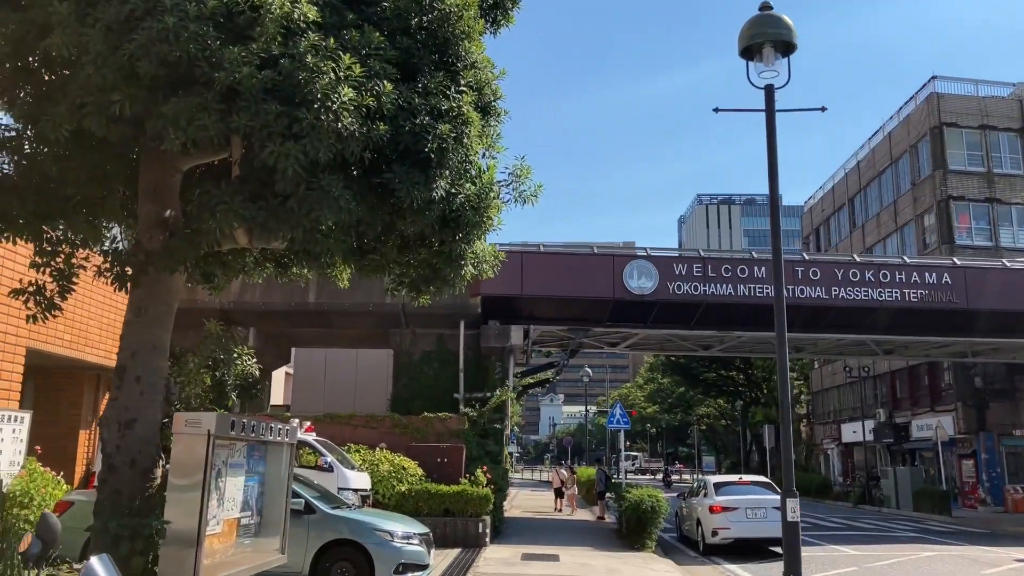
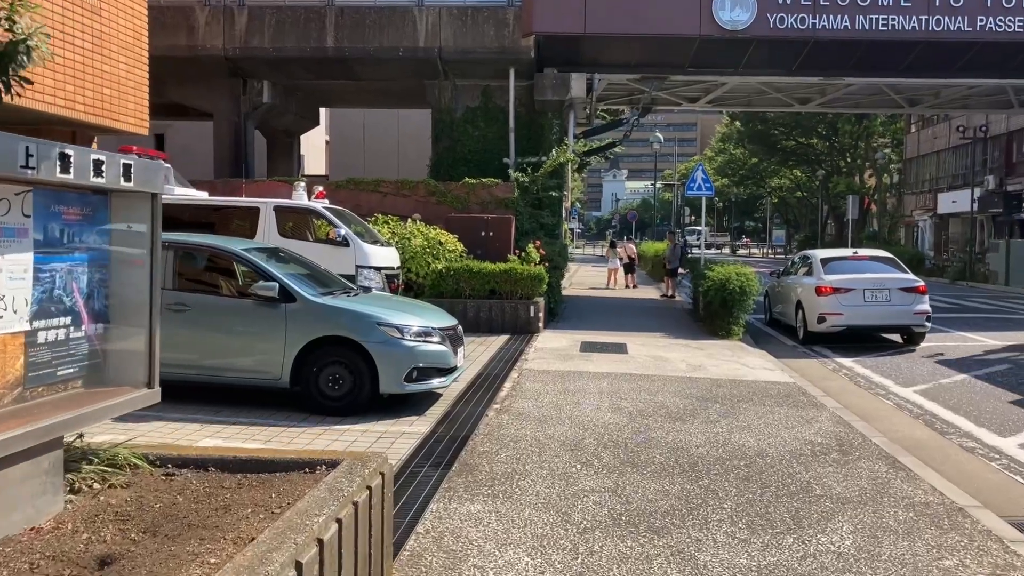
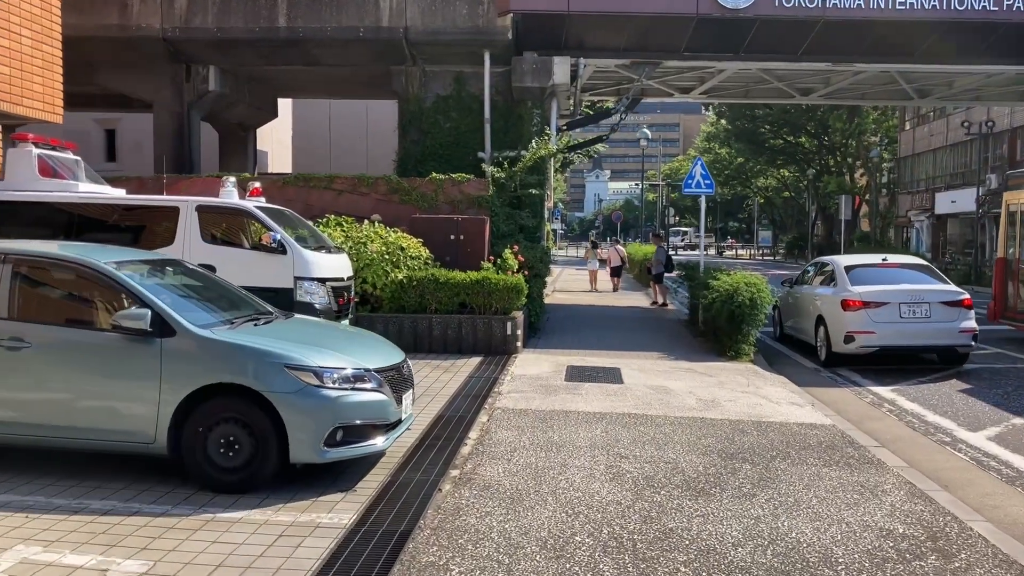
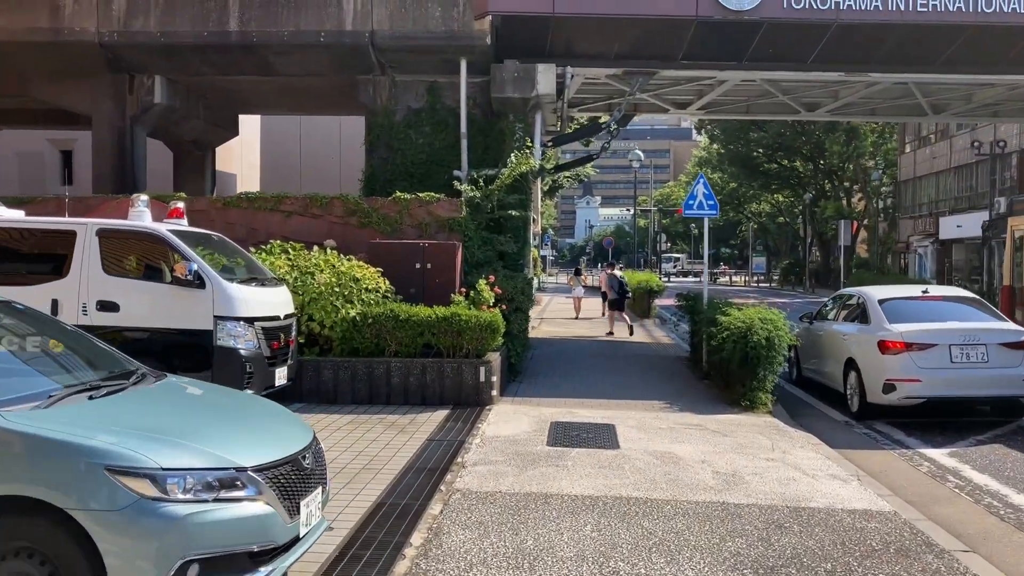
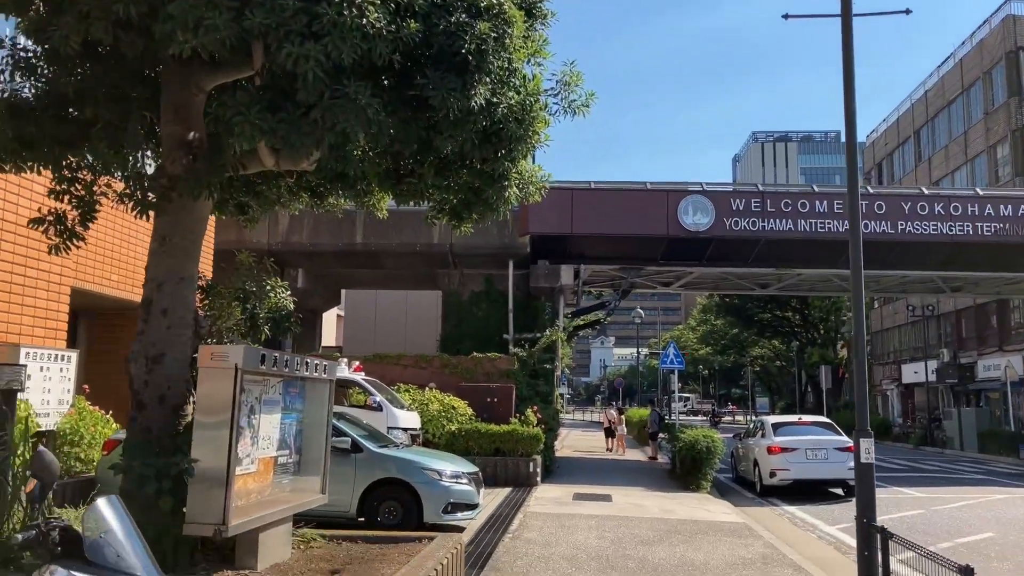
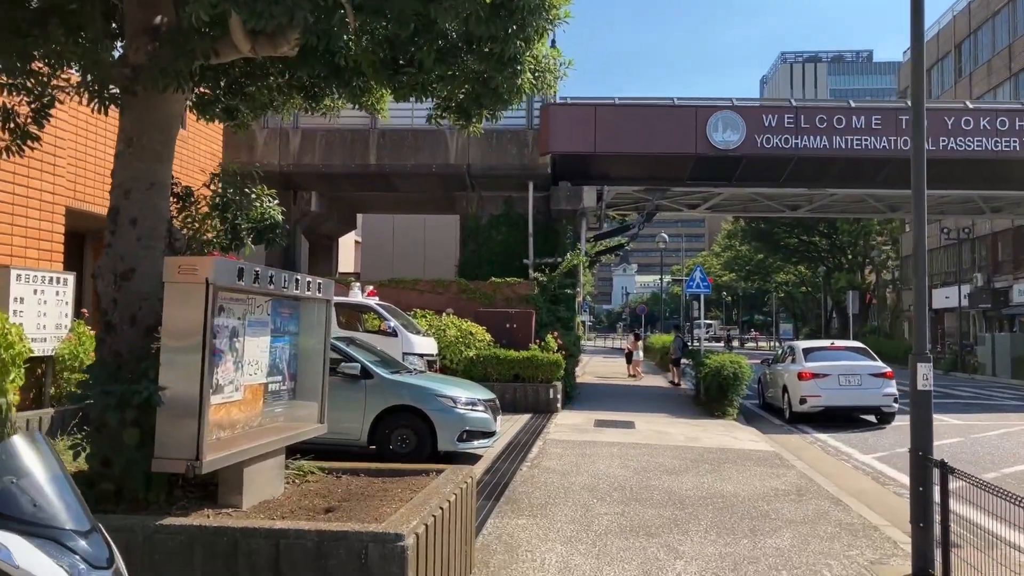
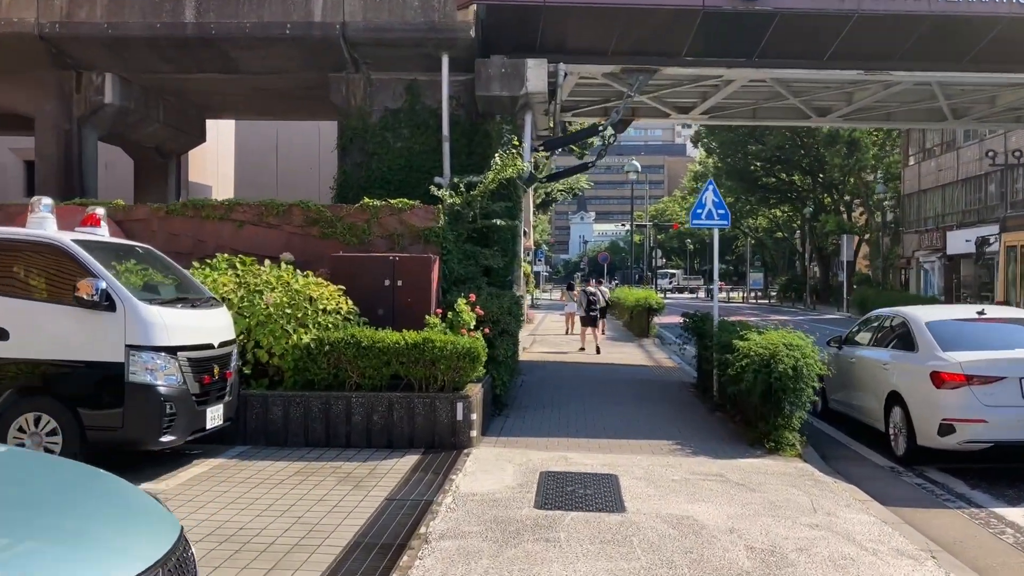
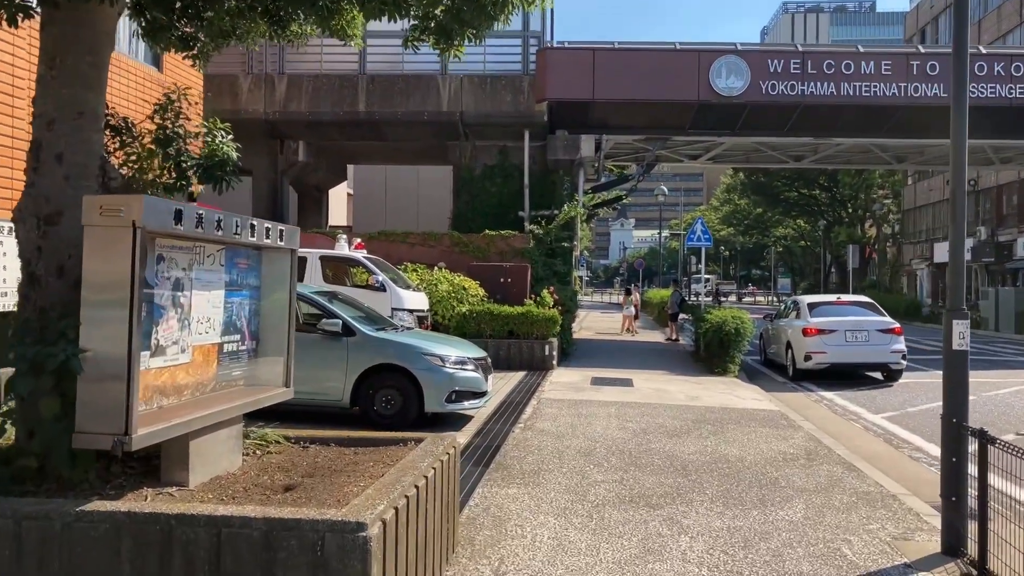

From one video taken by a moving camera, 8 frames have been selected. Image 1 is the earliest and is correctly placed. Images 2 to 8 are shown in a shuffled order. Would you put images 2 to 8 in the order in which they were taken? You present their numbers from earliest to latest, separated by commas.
5, 6, 8, 2, 3, 4, 7
